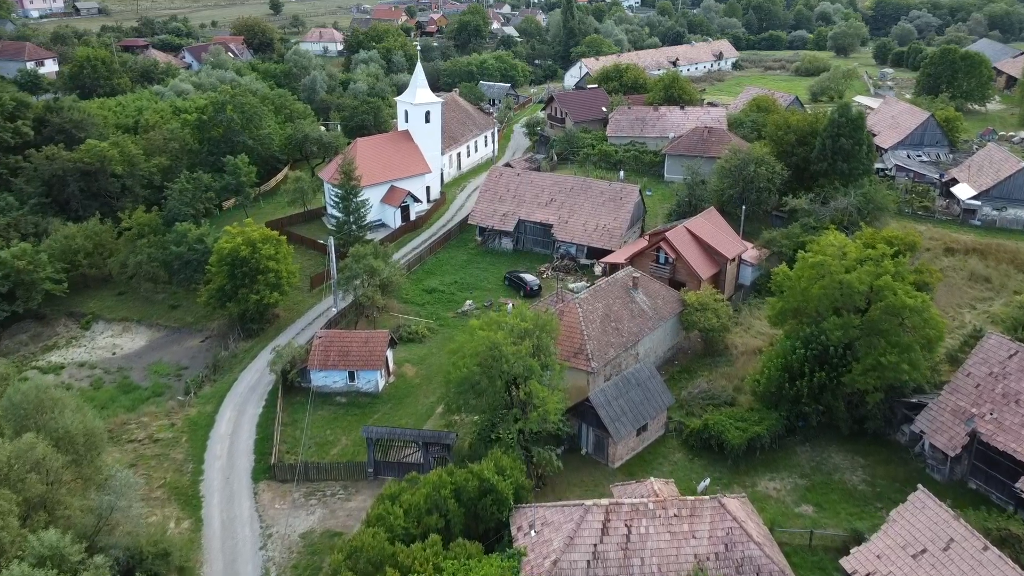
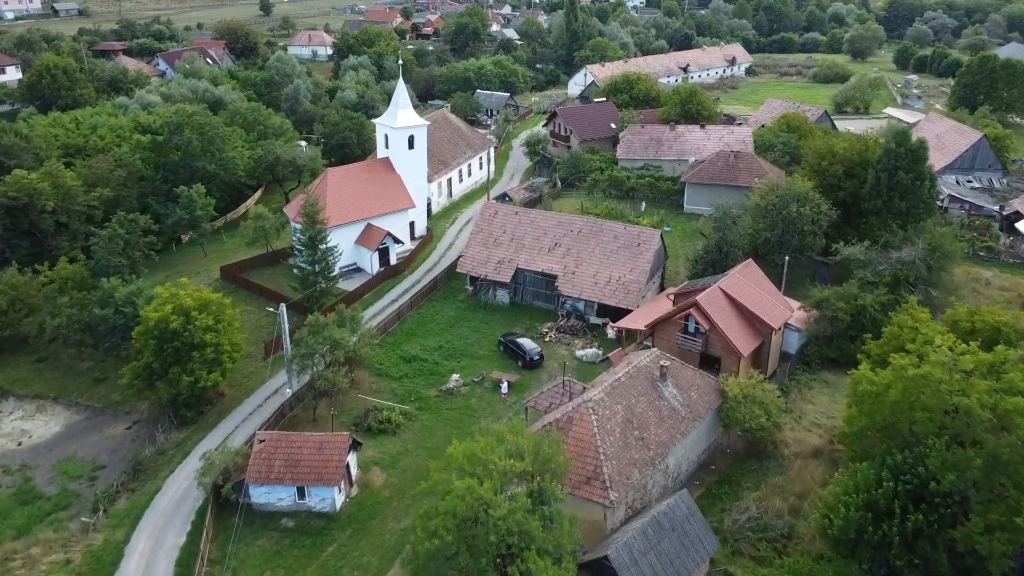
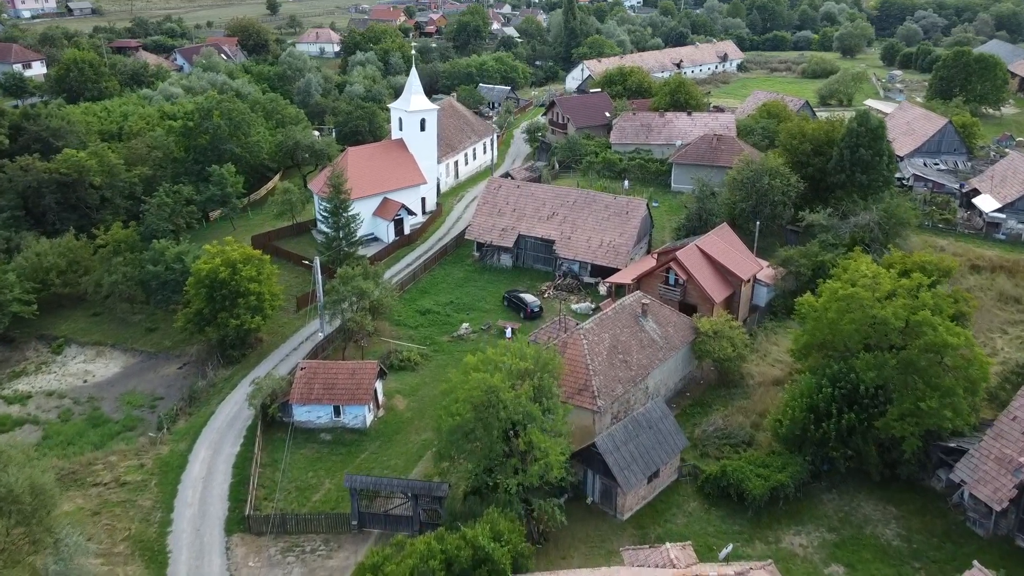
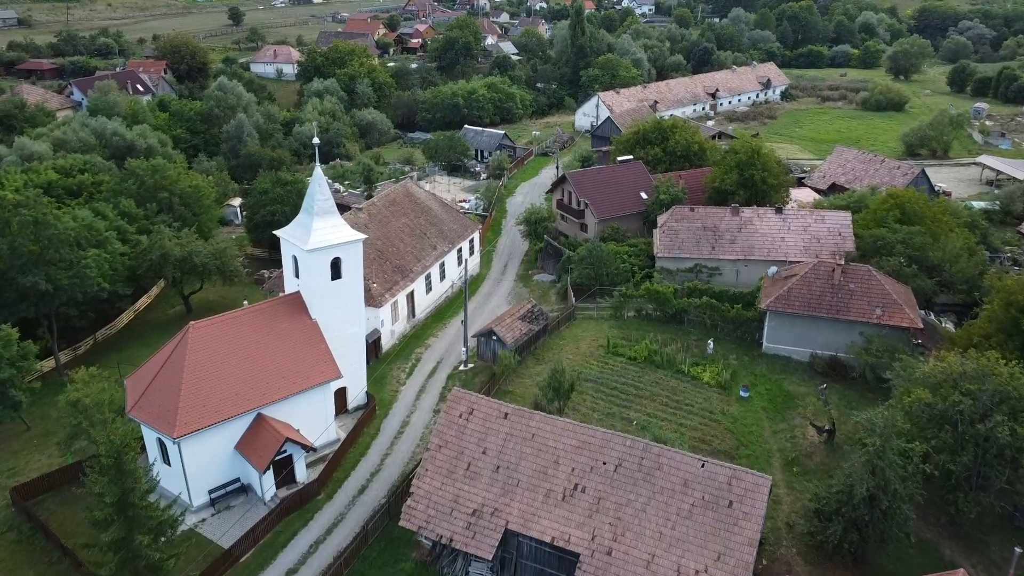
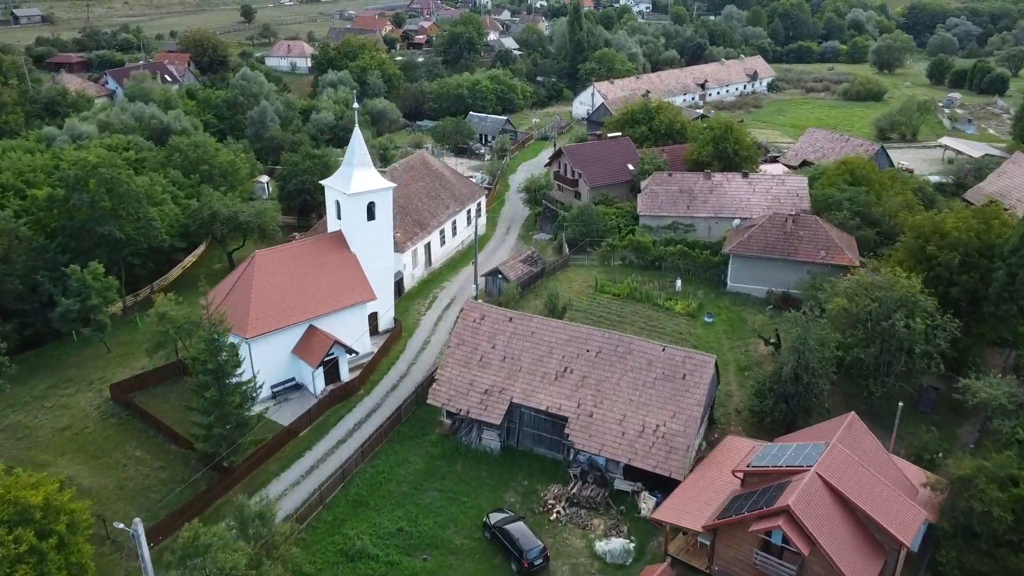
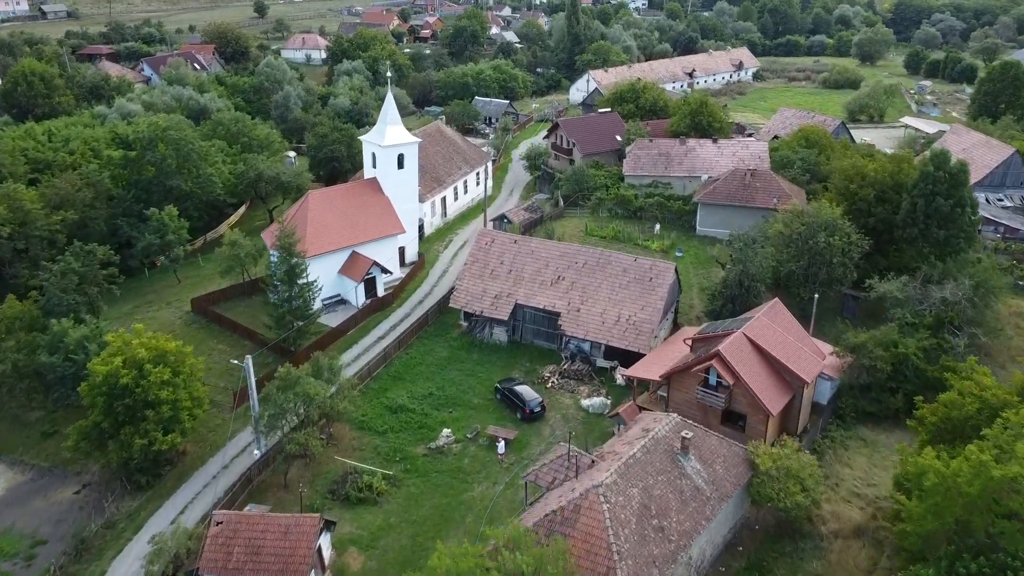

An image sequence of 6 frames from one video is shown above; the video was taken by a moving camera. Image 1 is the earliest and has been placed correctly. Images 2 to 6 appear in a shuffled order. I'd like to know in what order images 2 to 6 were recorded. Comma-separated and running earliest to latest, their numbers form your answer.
3, 2, 6, 5, 4
